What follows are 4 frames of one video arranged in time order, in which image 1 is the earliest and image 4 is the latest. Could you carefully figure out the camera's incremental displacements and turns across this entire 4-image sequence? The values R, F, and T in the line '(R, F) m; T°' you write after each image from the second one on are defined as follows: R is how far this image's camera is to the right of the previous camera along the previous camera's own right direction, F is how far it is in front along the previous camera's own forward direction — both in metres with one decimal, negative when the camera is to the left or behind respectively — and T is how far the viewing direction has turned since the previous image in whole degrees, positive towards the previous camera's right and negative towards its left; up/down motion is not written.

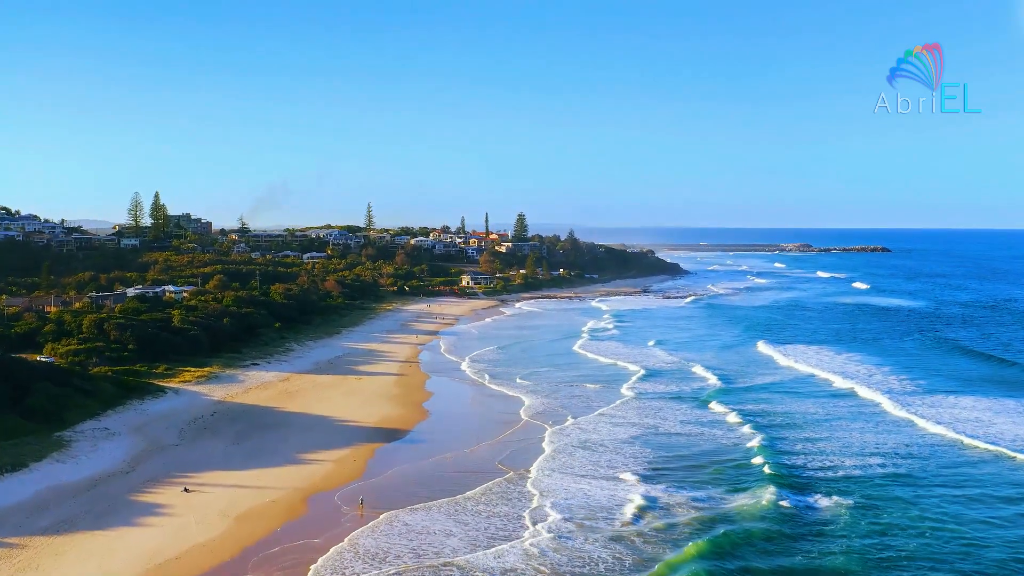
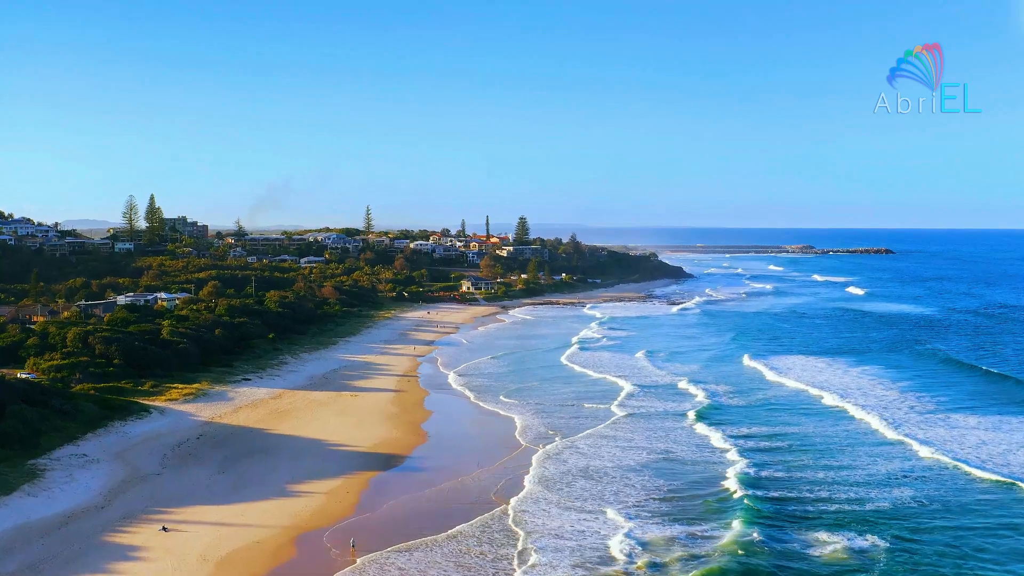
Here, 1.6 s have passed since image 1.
(-0.1, +1.3) m; 0°
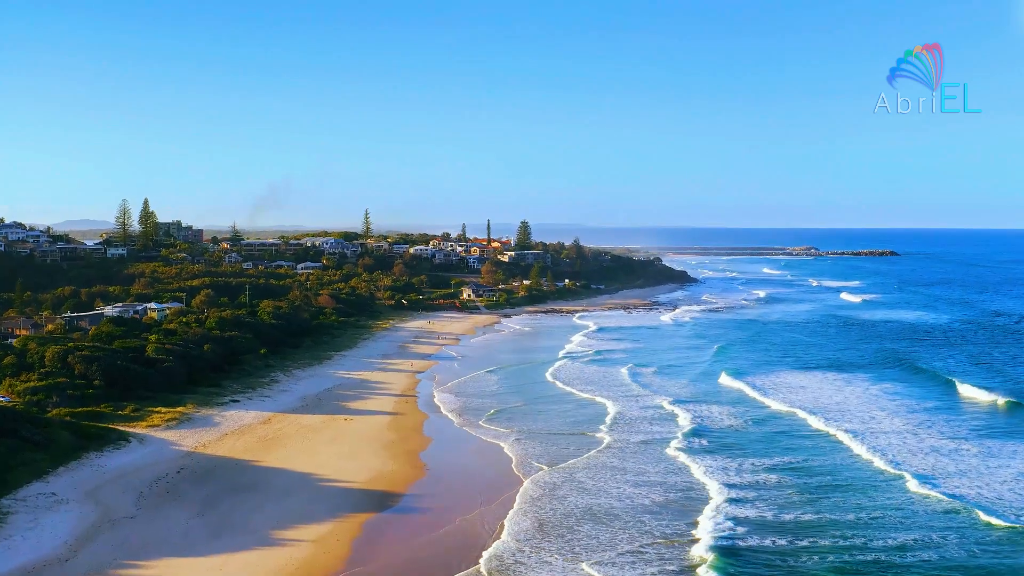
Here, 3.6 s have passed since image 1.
(-0.1, +1.7) m; 0°
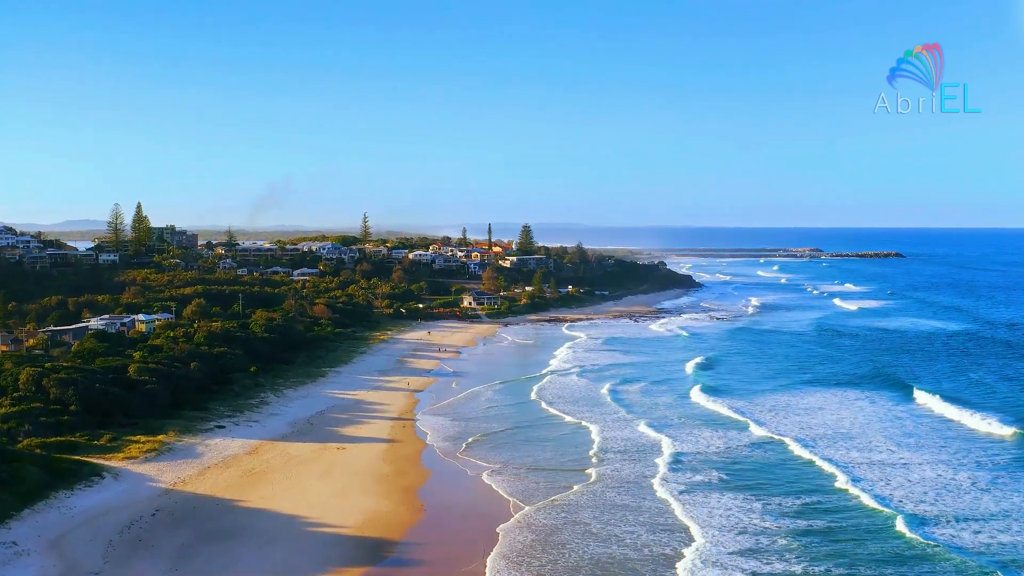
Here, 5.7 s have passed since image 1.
(-0.1, +1.8) m; 0°
